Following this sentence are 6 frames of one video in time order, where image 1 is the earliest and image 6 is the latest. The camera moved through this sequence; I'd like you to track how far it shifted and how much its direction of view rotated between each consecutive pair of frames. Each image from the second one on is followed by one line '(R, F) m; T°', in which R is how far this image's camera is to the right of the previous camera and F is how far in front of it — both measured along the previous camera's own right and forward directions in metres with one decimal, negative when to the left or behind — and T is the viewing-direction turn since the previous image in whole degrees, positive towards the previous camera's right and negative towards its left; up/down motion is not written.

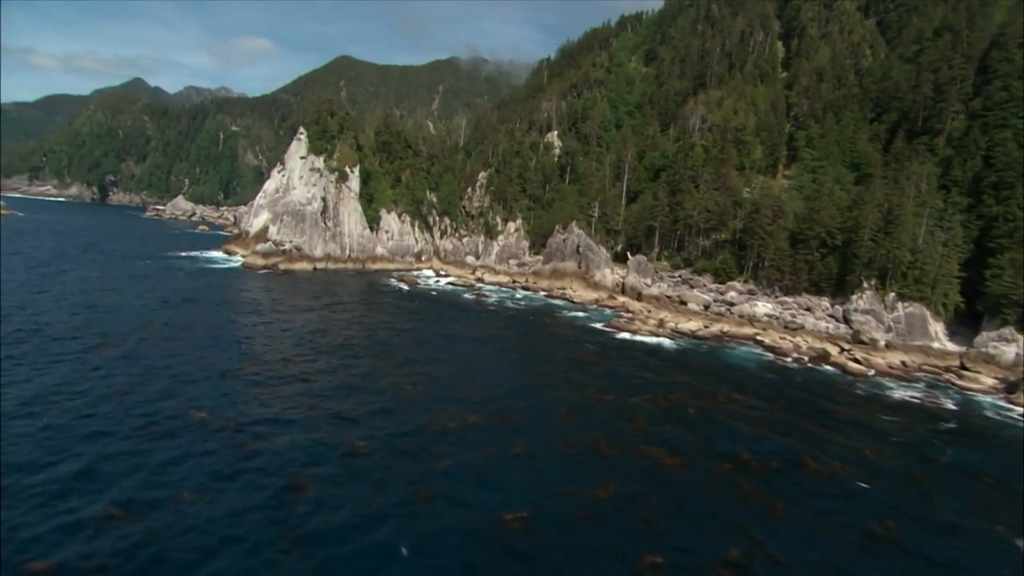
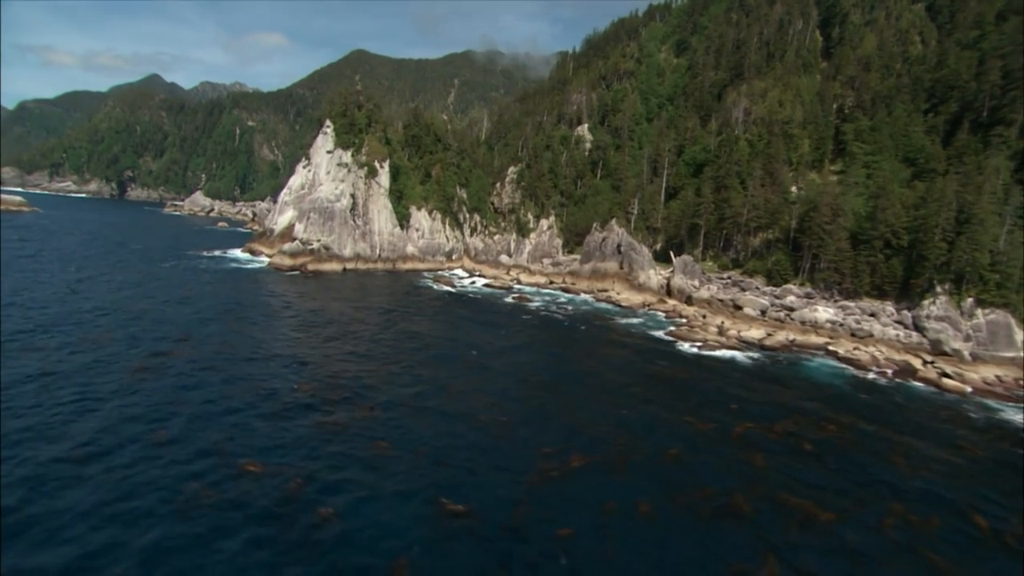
(-4.0, +4.3) m; -1°
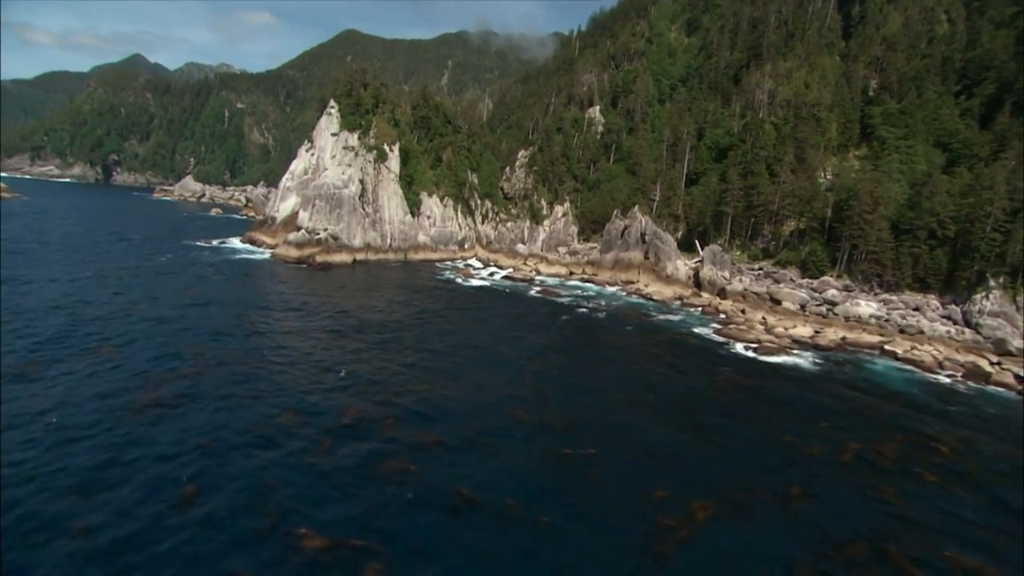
(-4.0, +4.6) m; +1°
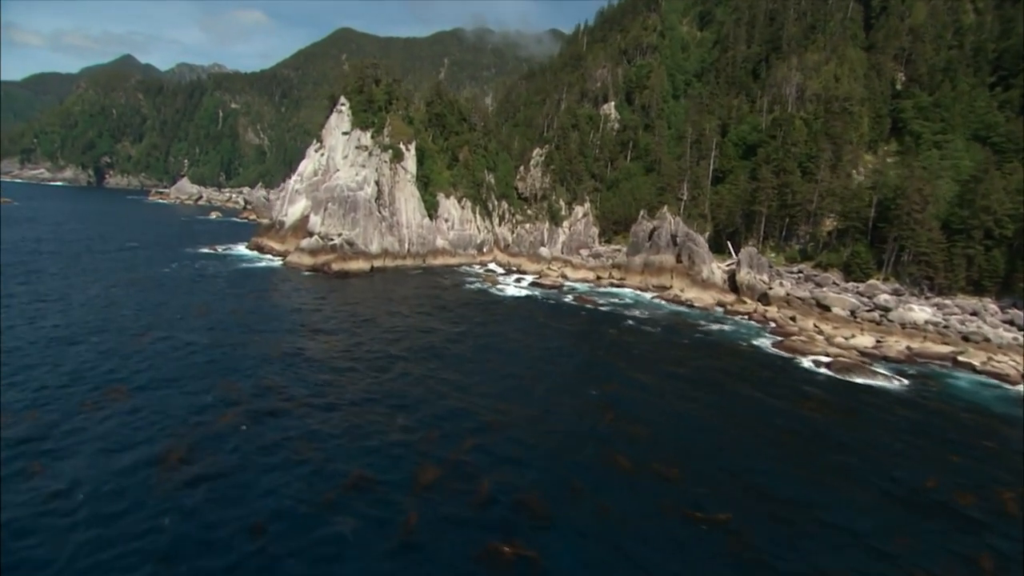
(-4.1, +4.5) m; +1°
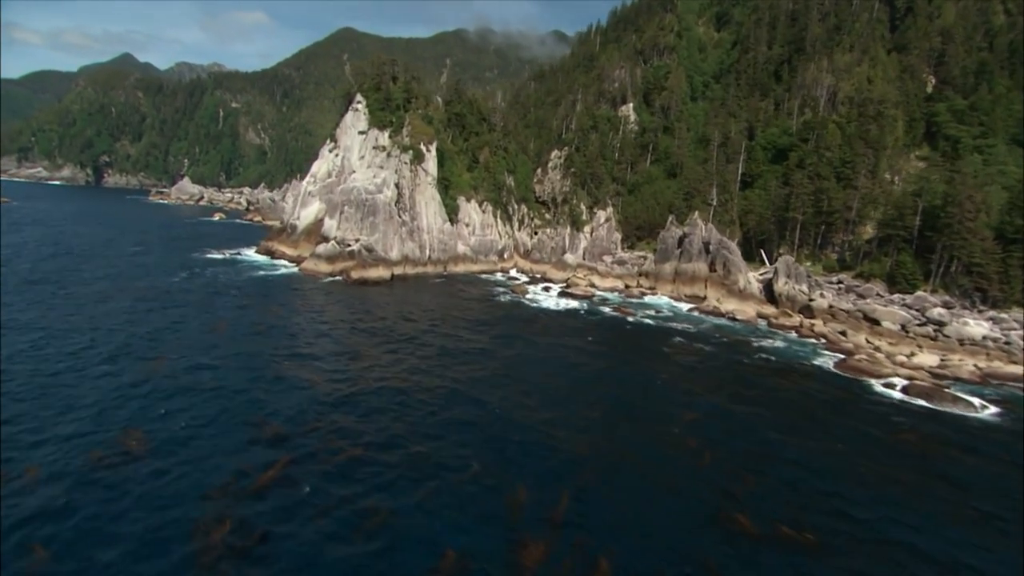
(-3.6, +3.8) m; 0°
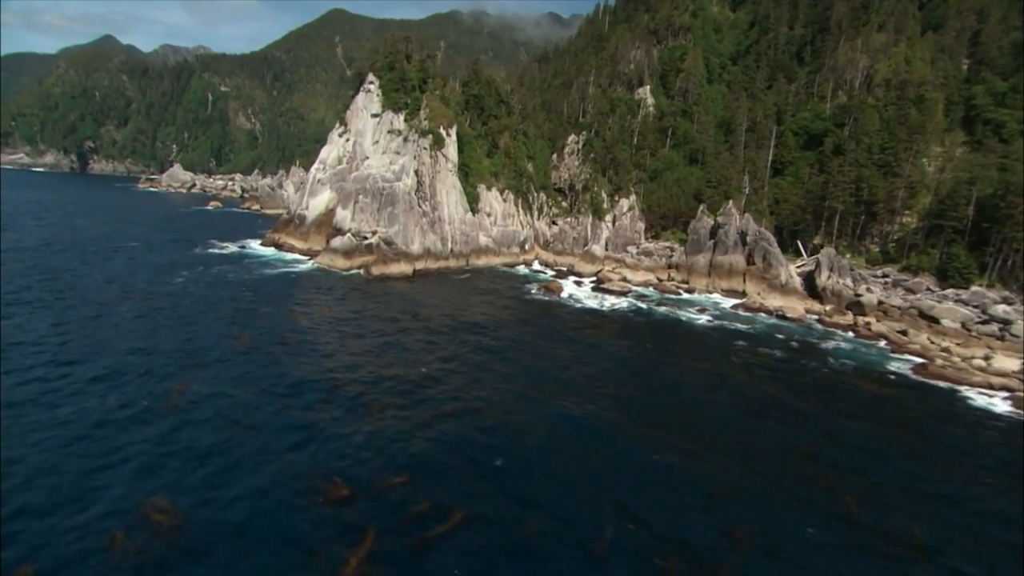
(-4.3, +4.6) m; +1°
